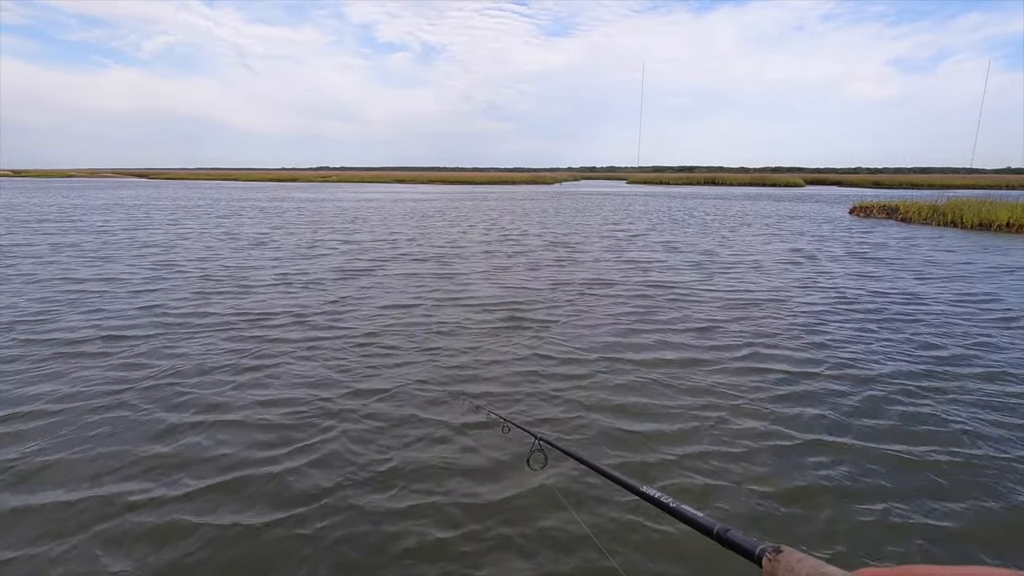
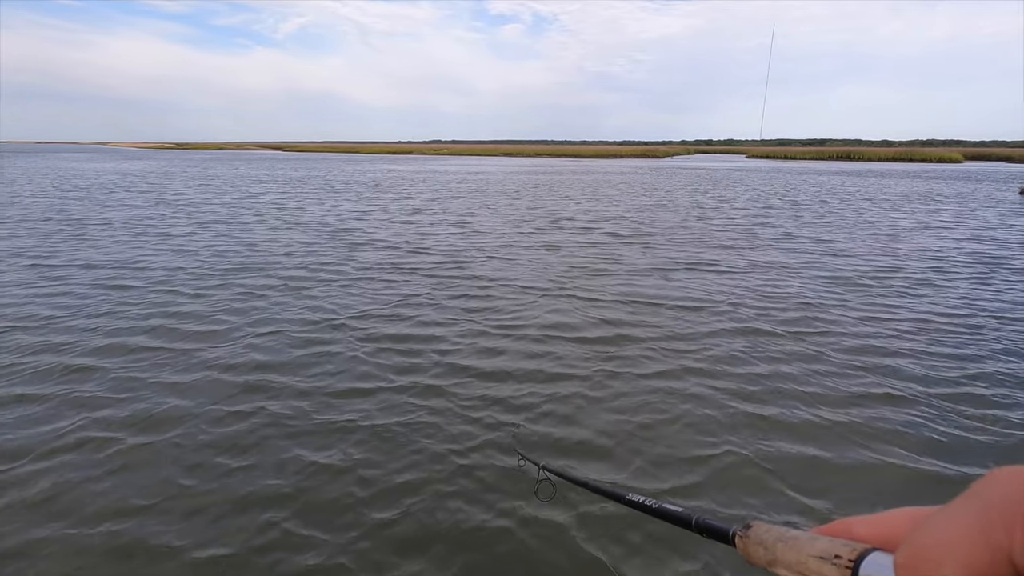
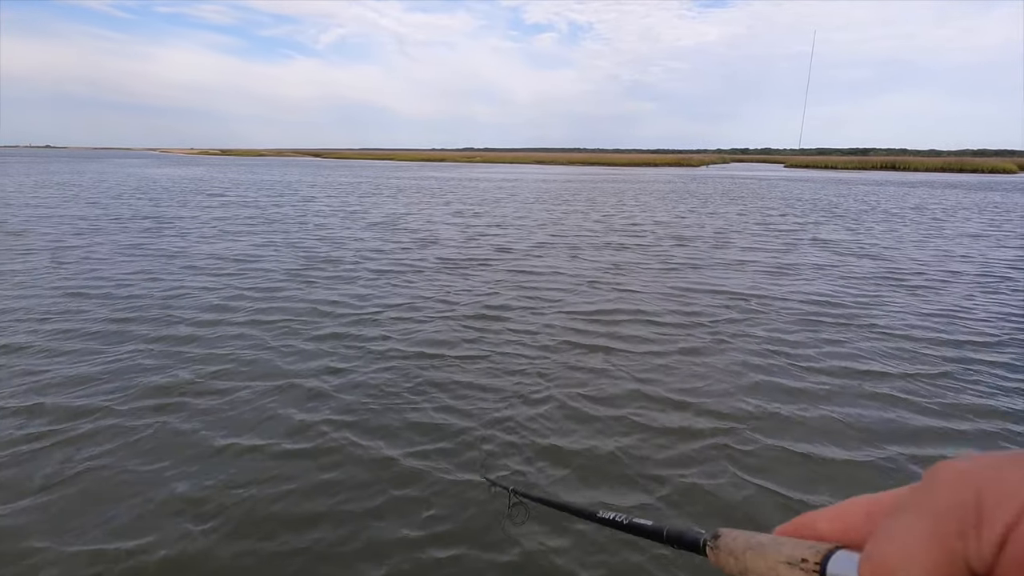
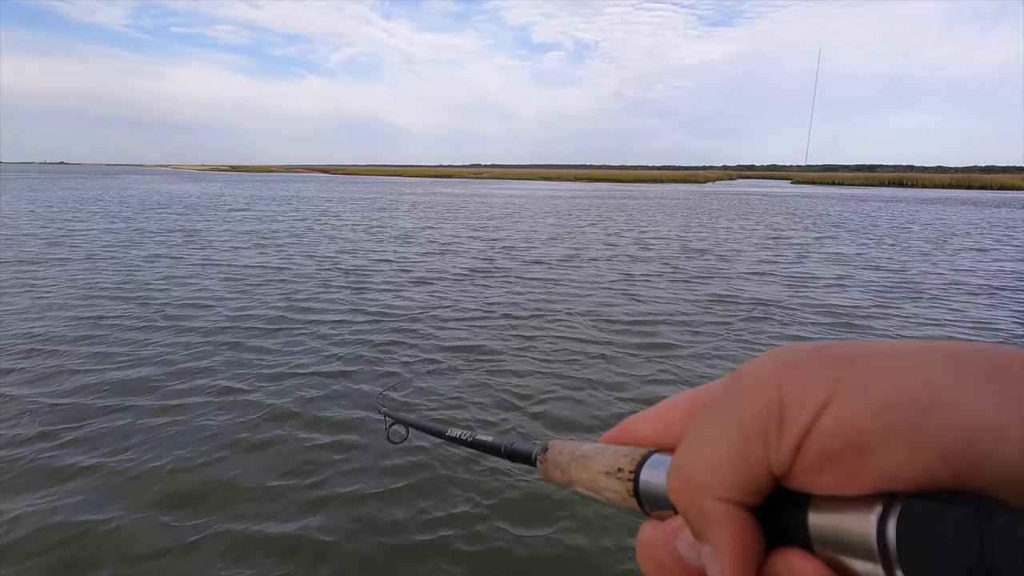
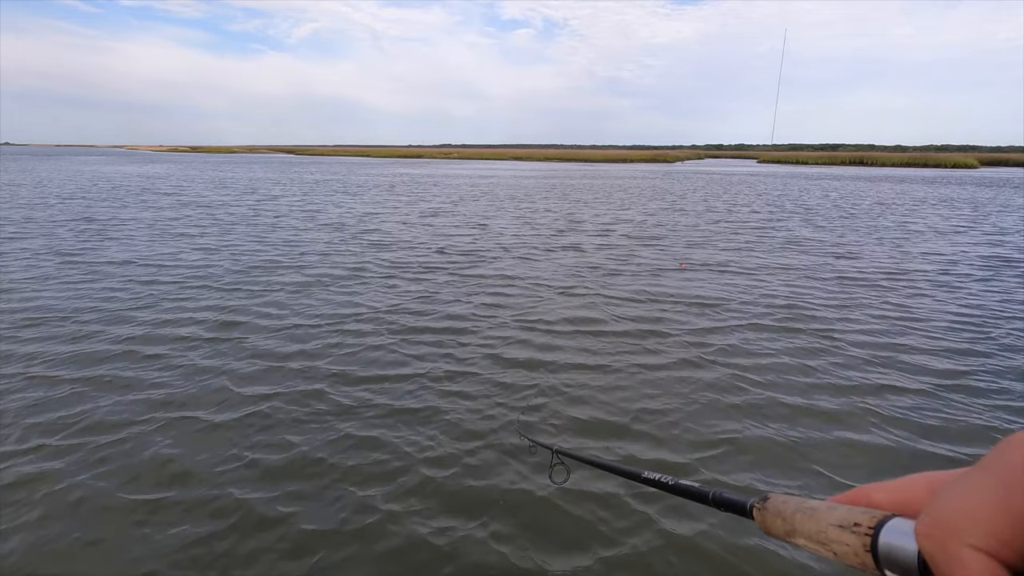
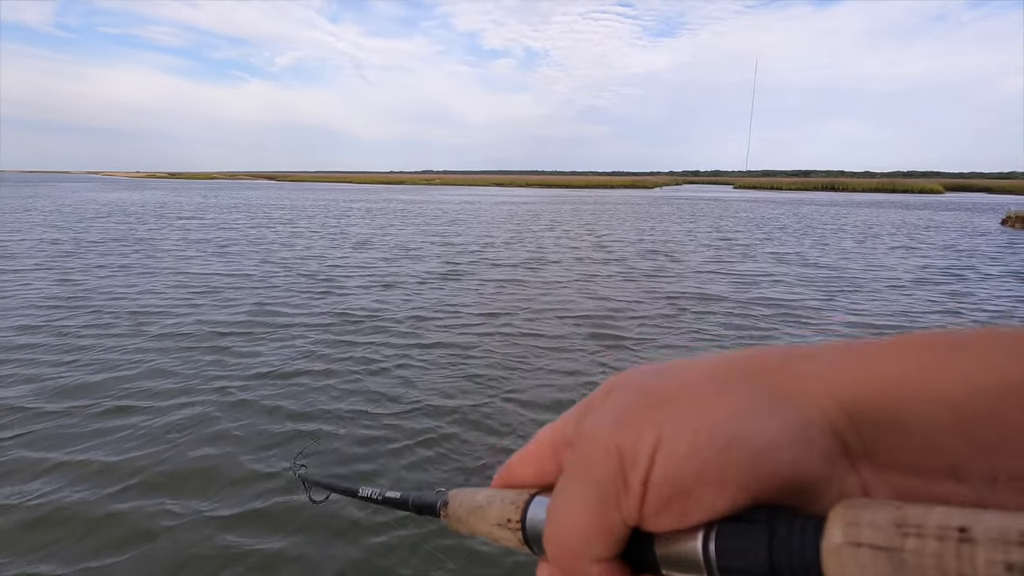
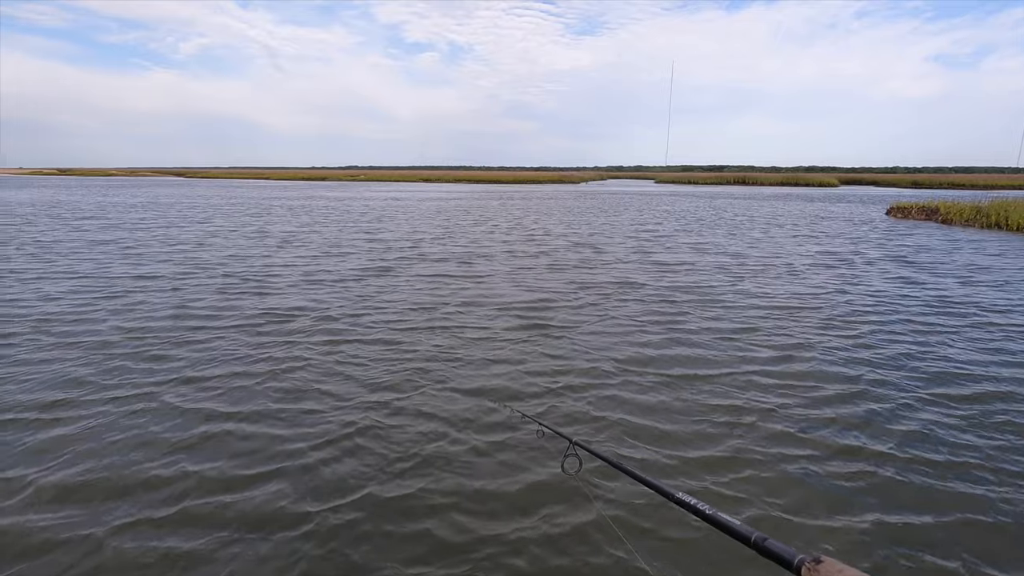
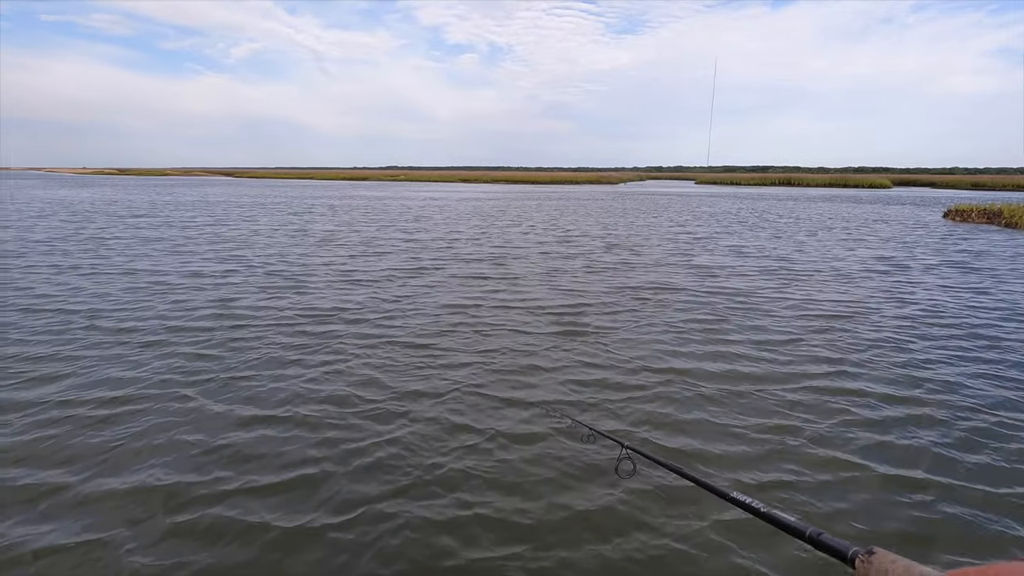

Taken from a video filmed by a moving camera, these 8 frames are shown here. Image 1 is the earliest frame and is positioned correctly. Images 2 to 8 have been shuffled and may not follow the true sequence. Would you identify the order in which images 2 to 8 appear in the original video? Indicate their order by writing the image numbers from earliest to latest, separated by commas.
7, 8, 6, 4, 3, 5, 2
